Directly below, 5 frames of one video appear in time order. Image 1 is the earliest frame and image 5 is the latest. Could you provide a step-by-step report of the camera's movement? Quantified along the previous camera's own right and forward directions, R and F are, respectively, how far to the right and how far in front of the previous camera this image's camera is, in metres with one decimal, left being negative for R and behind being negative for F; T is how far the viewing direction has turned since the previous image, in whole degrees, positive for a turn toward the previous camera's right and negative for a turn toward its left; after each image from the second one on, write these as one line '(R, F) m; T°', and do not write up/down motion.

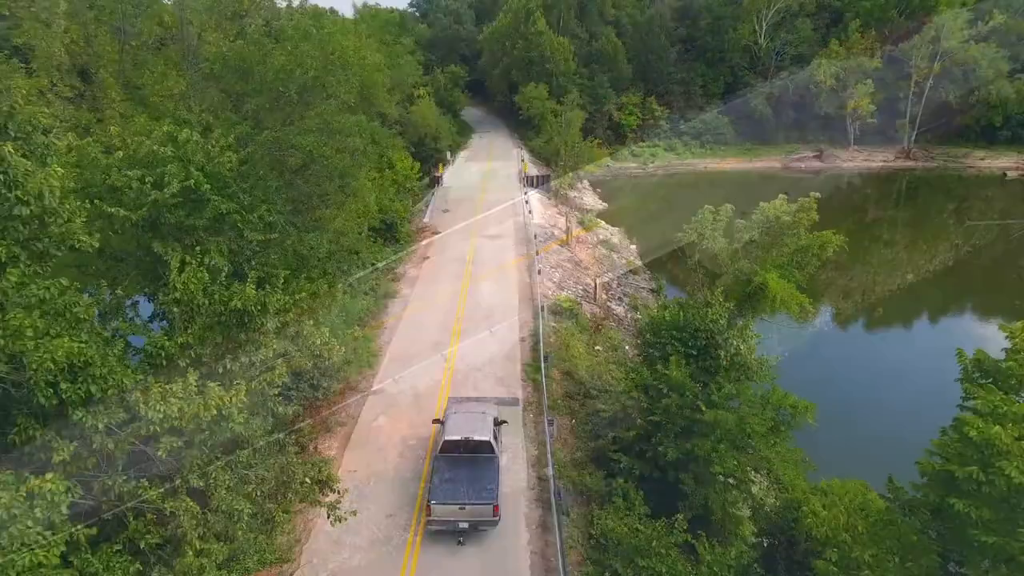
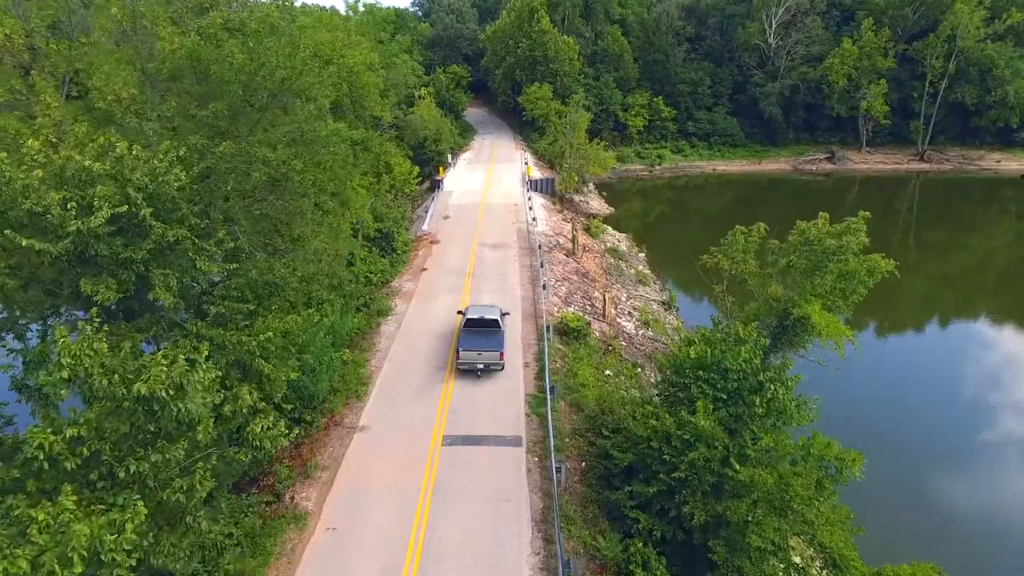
(0.0, +2.1) m; 0°
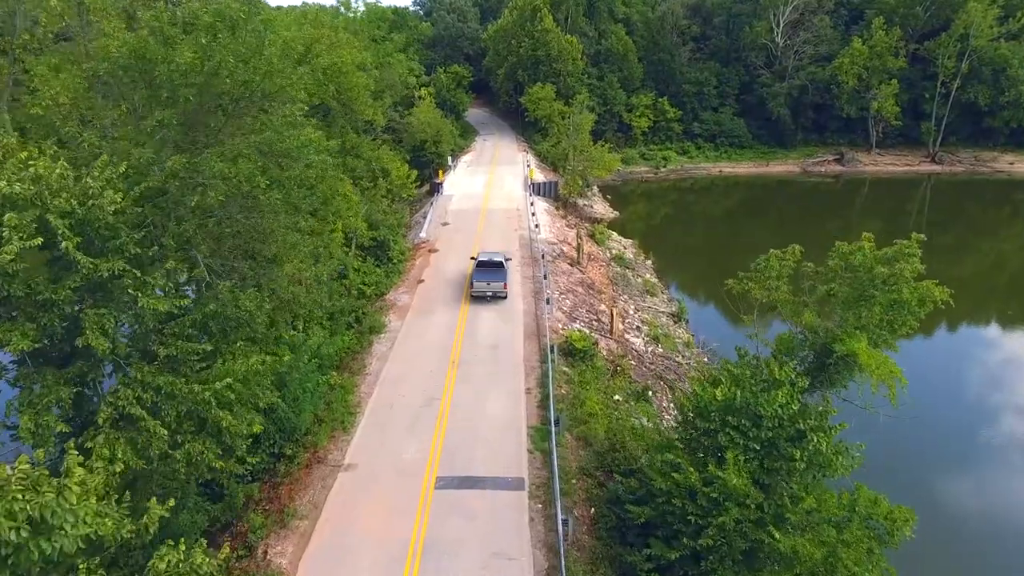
(0.0, +1.8) m; 0°
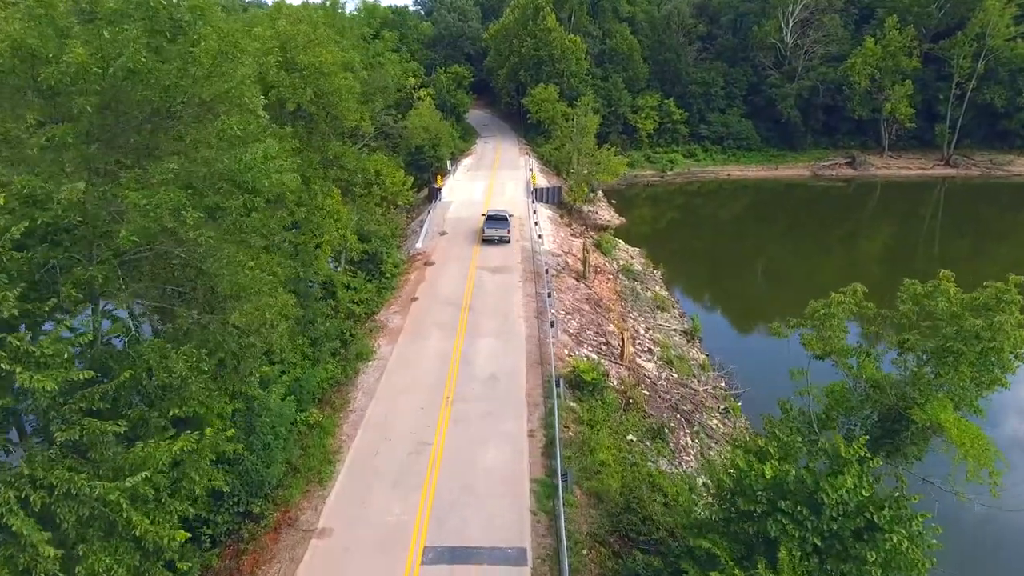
(0.0, +2.3) m; 0°
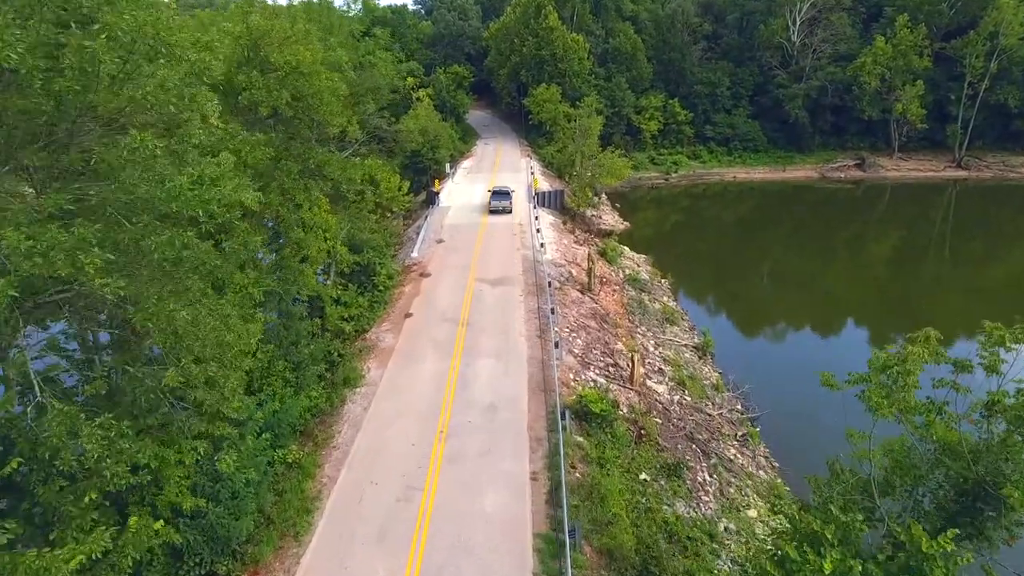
(0.0, +1.9) m; 0°
